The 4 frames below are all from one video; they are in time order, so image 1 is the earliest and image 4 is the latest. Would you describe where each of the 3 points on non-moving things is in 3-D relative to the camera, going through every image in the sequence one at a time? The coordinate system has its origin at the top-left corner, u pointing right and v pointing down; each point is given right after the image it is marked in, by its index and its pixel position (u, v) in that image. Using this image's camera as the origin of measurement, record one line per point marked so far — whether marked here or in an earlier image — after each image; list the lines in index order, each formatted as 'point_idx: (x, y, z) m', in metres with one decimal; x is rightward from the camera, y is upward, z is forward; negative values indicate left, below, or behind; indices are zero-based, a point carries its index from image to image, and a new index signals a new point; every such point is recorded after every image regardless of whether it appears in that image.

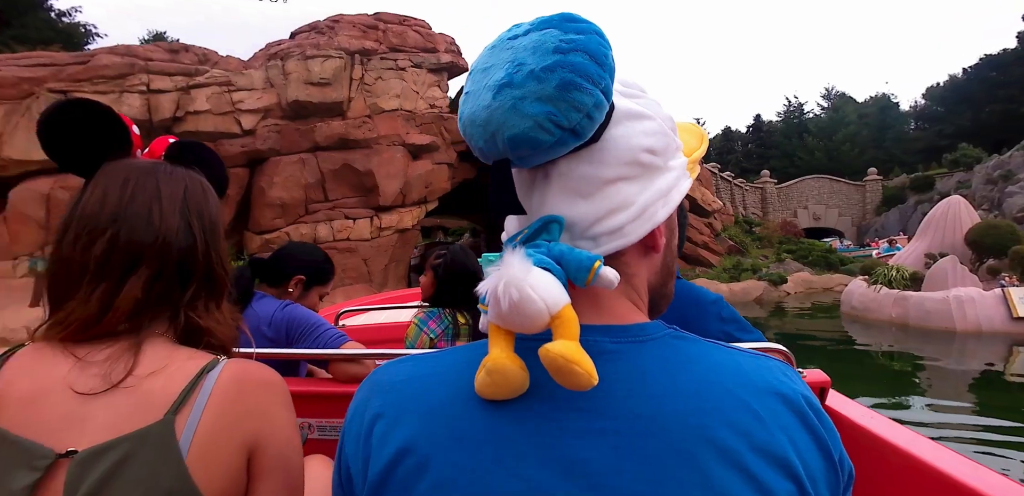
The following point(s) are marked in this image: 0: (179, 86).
0: (-12.3, +6.5, +19.0) m
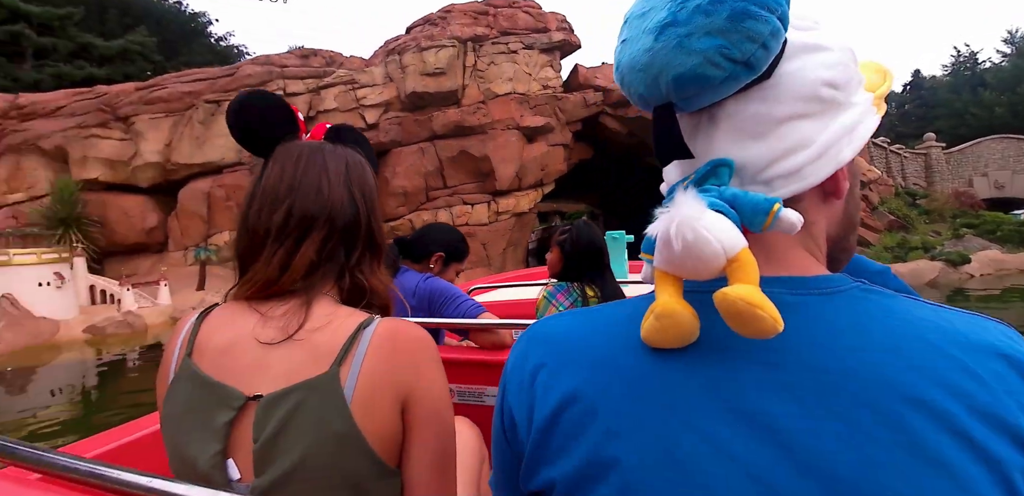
0: (-8.1, +6.9, +20.5) m
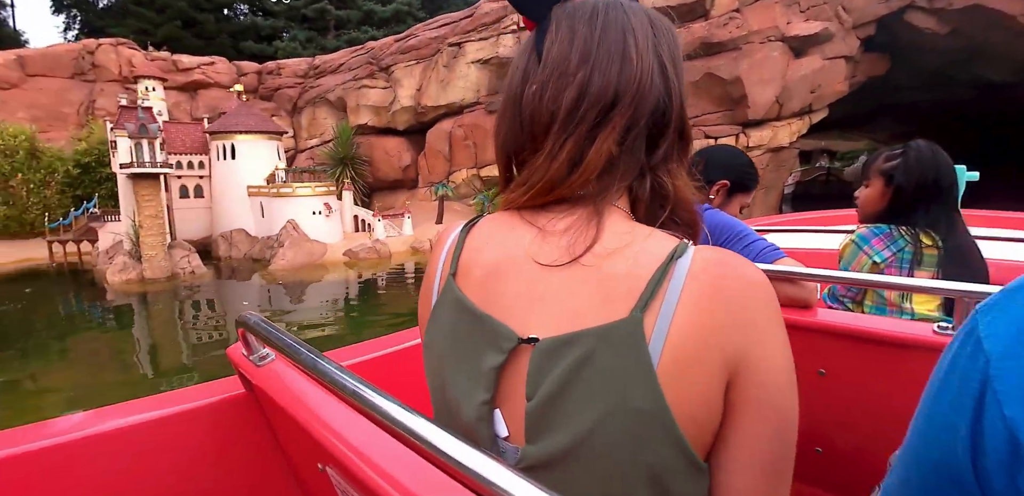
0: (+1.2, +9.4, +20.2) m
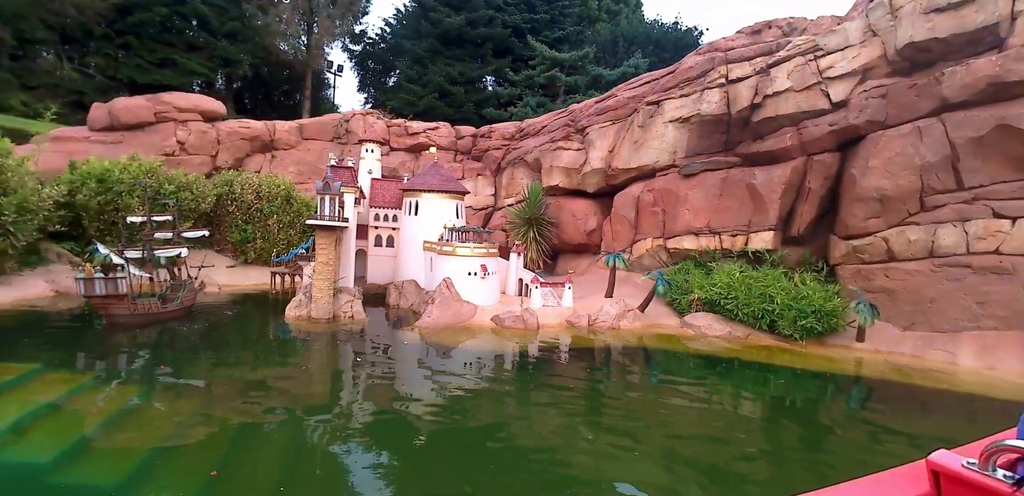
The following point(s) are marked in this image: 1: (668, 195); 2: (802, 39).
0: (+8.6, +6.3, +17.4) m
1: (+5.9, +2.0, +19.0) m
2: (+9.8, +6.8, +17.6) m
